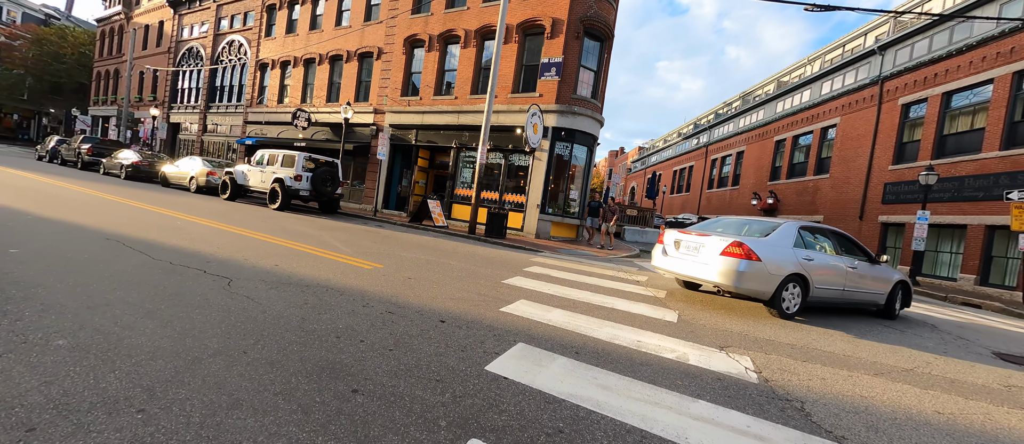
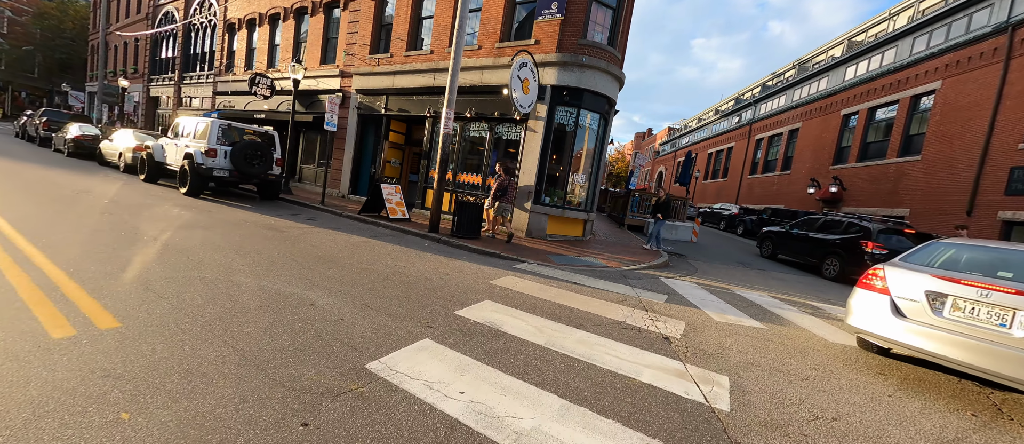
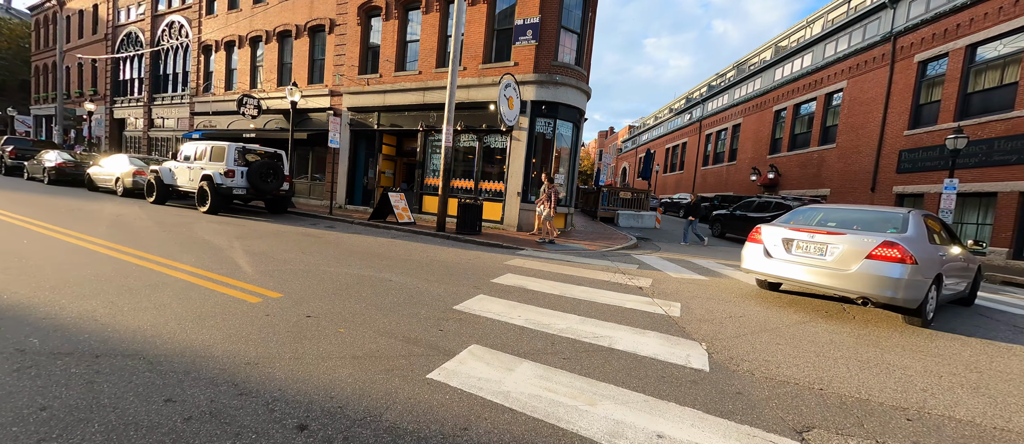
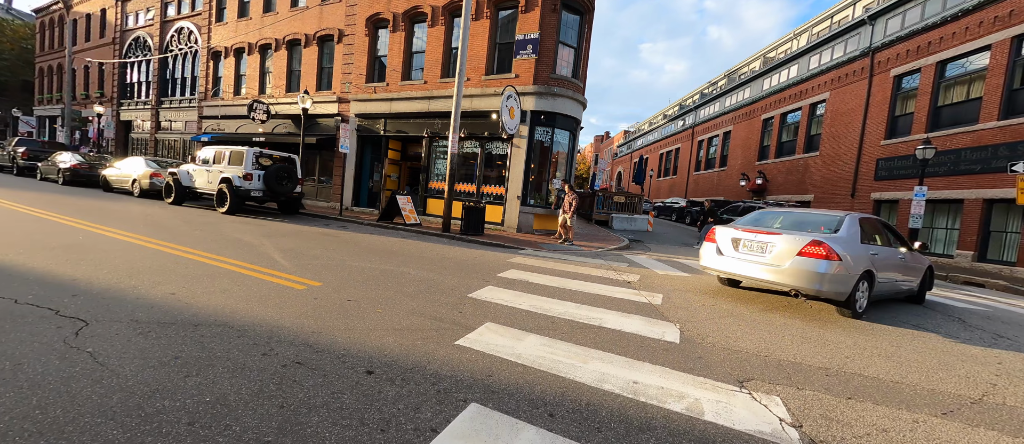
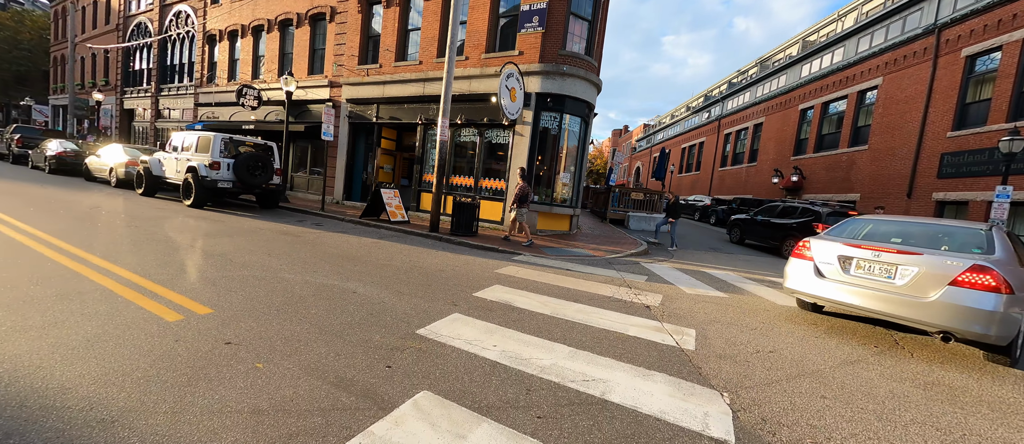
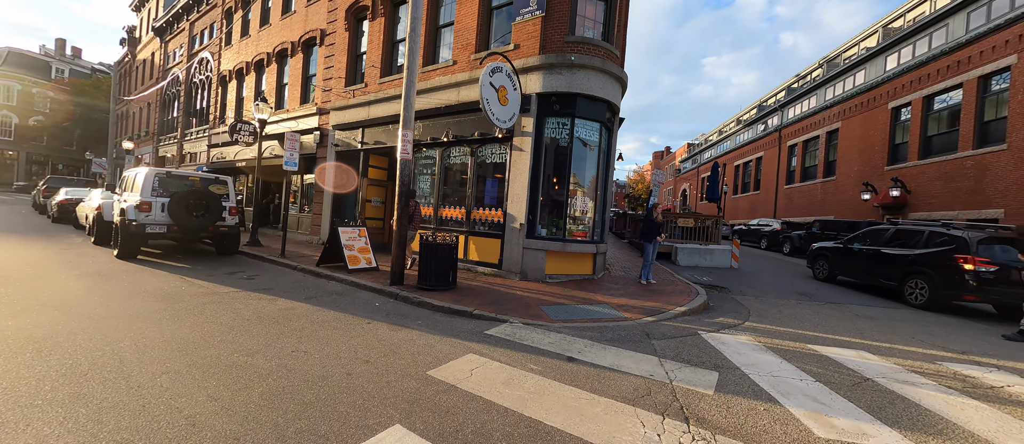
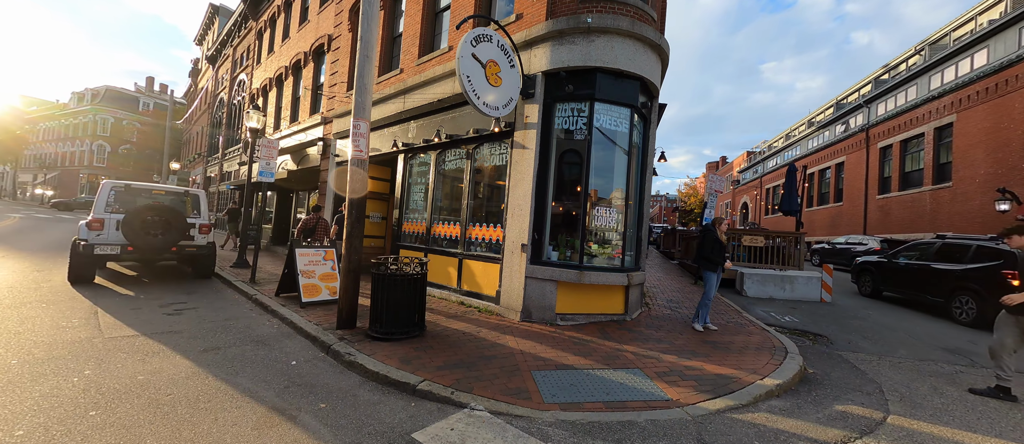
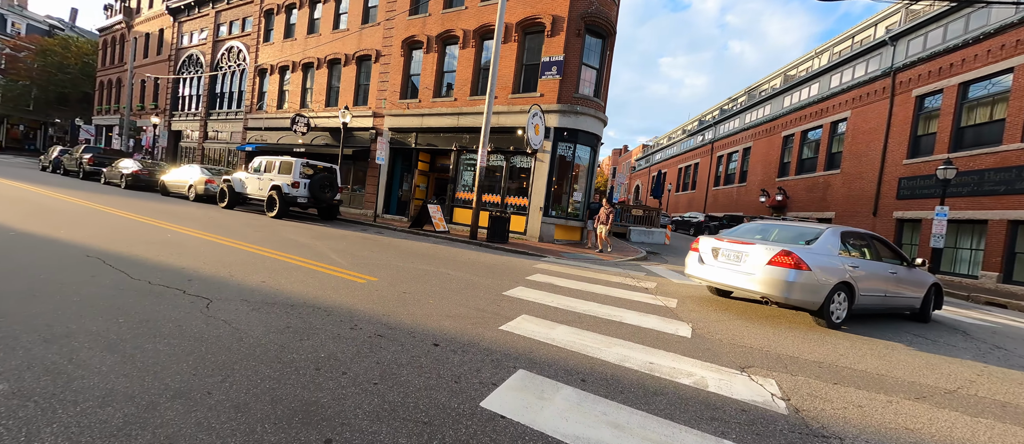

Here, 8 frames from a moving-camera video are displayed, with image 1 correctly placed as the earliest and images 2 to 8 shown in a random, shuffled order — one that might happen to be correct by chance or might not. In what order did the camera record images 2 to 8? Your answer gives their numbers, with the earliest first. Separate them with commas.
8, 4, 3, 5, 2, 6, 7
